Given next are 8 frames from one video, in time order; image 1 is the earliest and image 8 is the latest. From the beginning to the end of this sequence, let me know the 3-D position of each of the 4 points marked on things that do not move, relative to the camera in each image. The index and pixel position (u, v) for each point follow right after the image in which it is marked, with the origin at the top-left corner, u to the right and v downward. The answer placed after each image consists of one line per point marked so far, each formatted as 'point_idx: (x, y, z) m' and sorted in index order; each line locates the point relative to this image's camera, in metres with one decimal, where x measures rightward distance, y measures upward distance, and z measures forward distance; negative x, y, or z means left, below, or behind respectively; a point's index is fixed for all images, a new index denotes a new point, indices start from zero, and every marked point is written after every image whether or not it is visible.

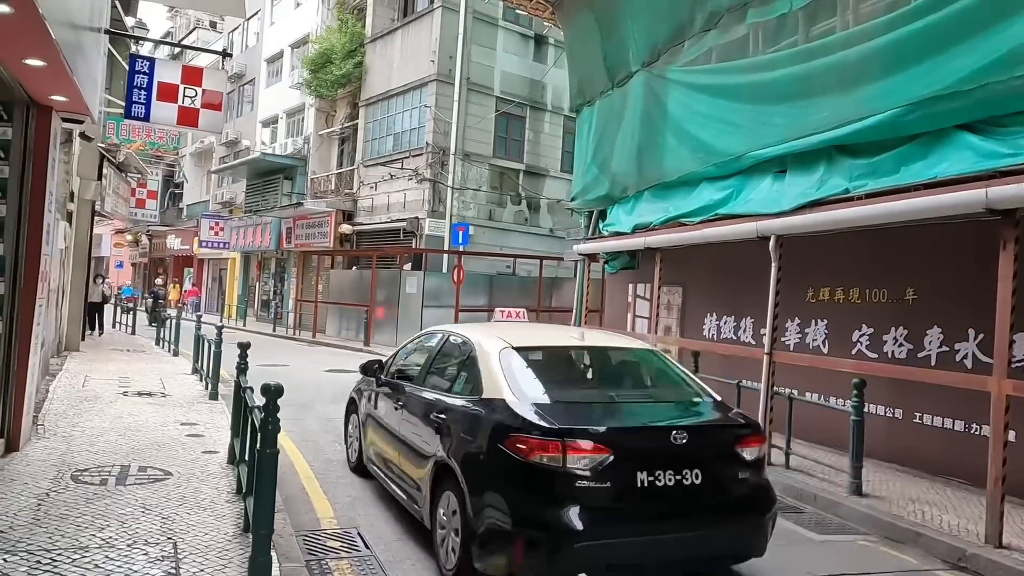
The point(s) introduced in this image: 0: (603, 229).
0: (+1.5, +0.9, +12.2) m
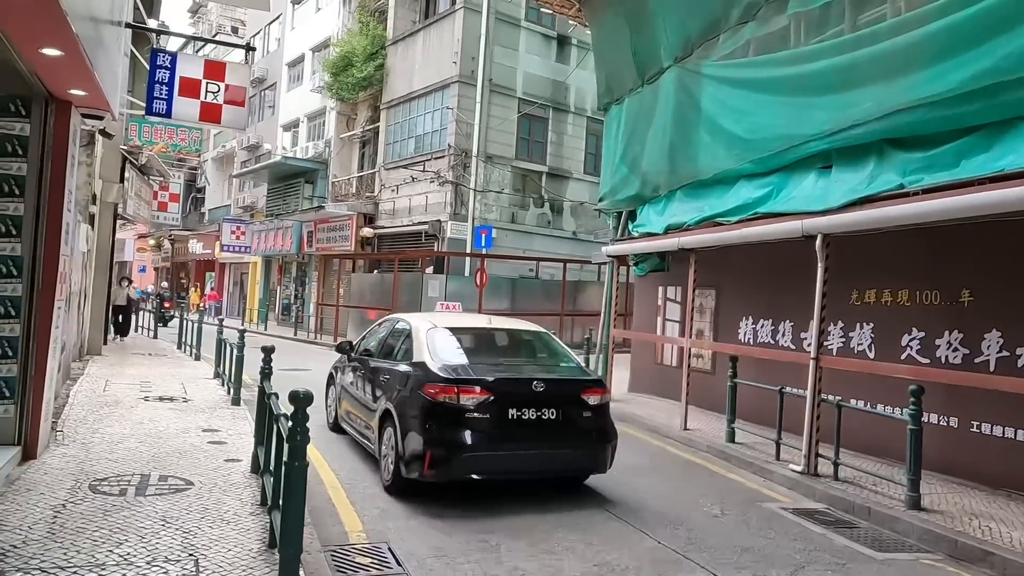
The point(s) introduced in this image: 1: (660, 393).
0: (+1.9, +0.9, +11.8) m
1: (+2.4, -1.7, +12.6) m
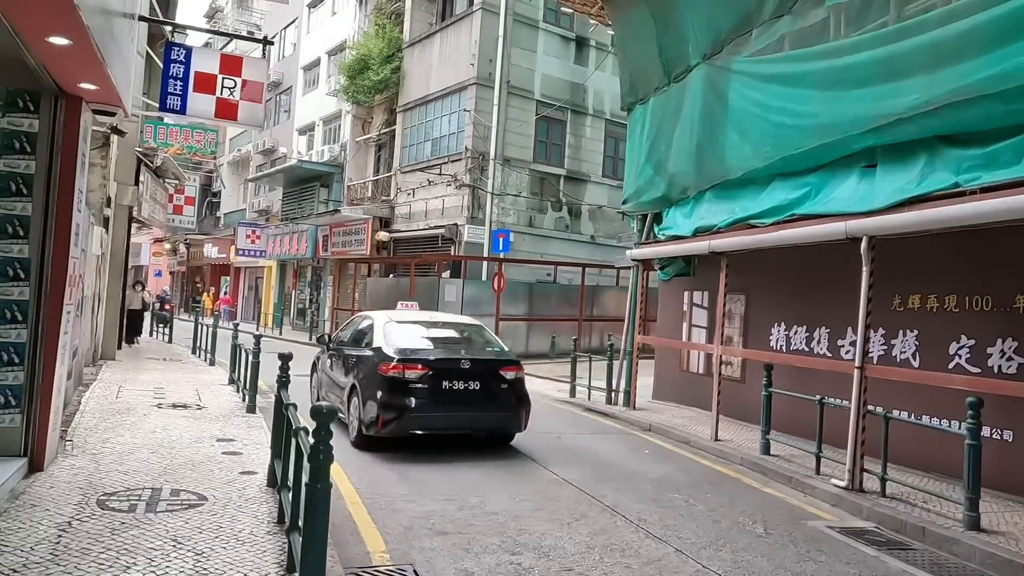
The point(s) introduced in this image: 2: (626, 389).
0: (+2.2, +0.8, +11.5) m
1: (+2.8, -1.8, +12.2) m
2: (+1.8, -1.6, +12.1) m
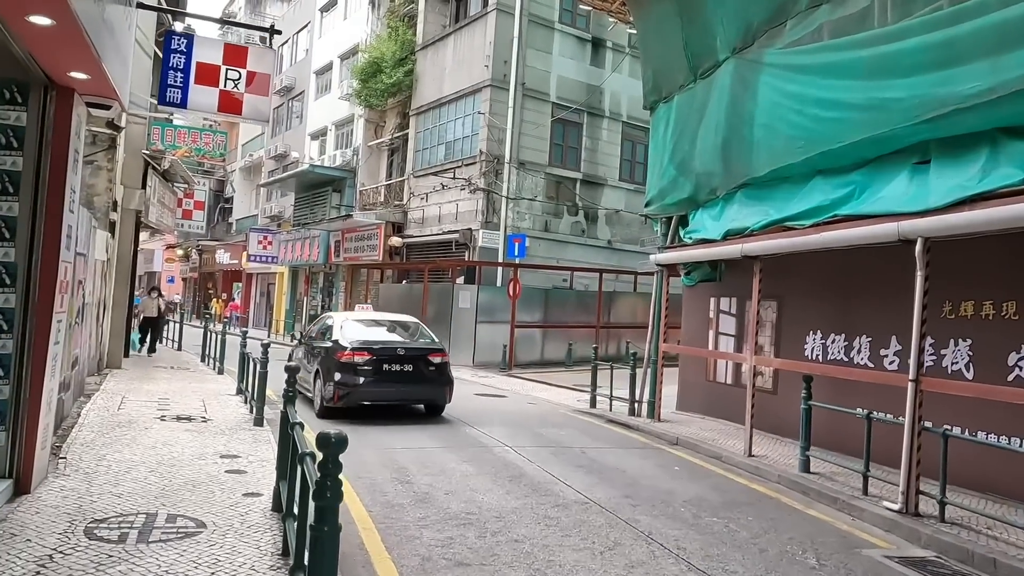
0: (+2.5, +0.7, +11.0) m
1: (+3.0, -1.9, +11.7) m
2: (+2.1, -1.7, +11.5) m
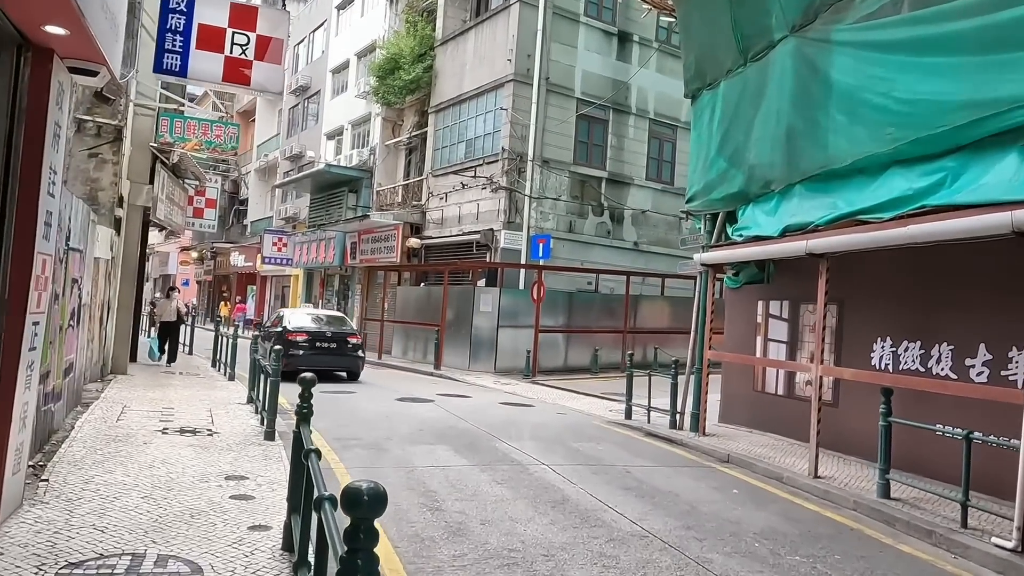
0: (+2.9, +0.7, +10.0) m
1: (+3.5, -2.0, +10.8) m
2: (+2.5, -1.7, +10.6) m
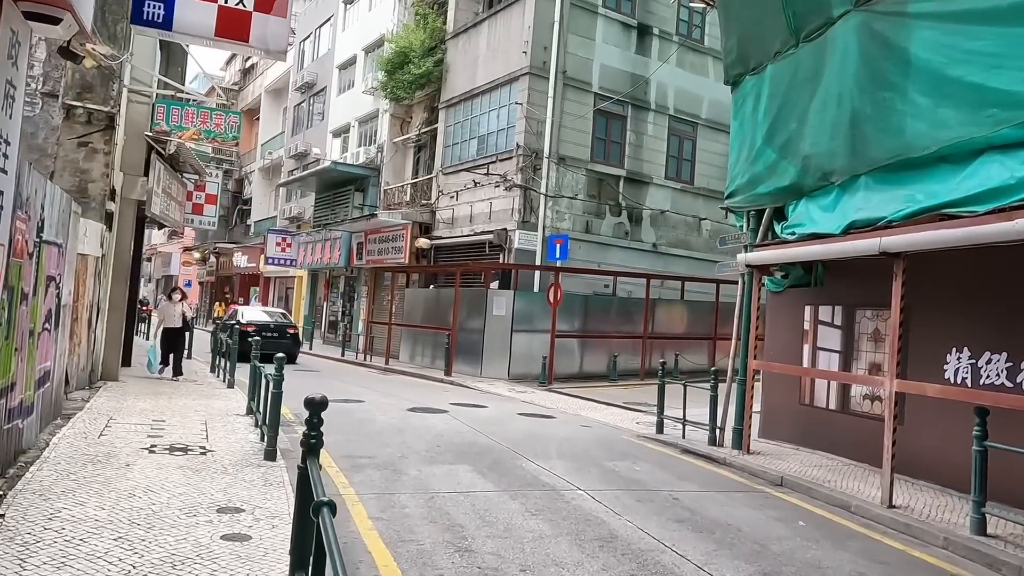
0: (+3.2, +0.7, +9.1) m
1: (+3.8, -2.0, +9.8) m
2: (+2.8, -1.8, +9.7) m
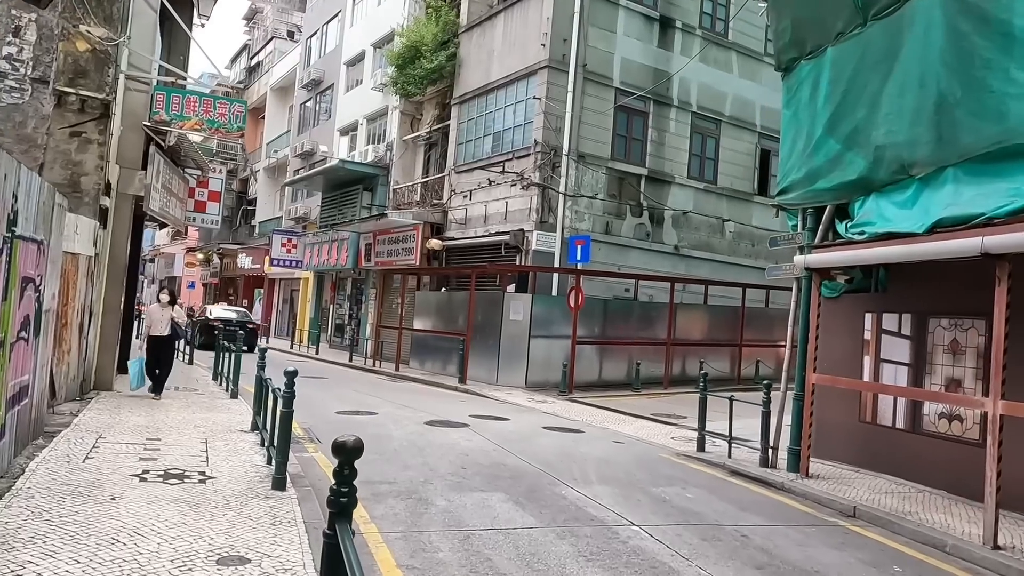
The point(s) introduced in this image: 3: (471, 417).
0: (+3.6, +0.6, +8.2) m
1: (+4.2, -2.1, +8.9) m
2: (+3.2, -1.8, +8.8) m
3: (-0.7, -2.0, +12.1) m
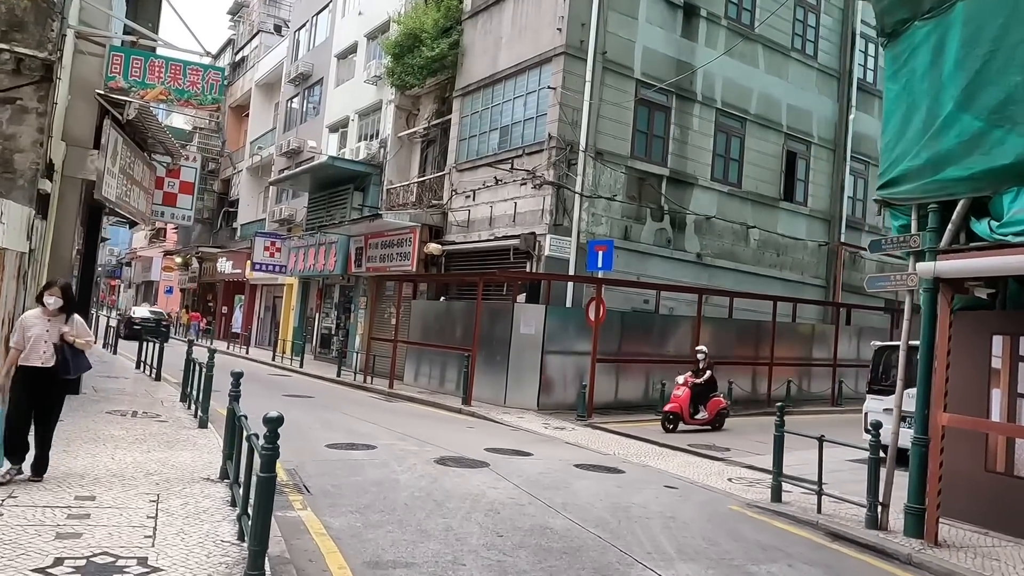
0: (+4.0, +0.5, +6.4) m
1: (+4.6, -2.2, +7.0) m
2: (+3.6, -2.0, +6.9) m
3: (-0.3, -2.2, +10.2) m
